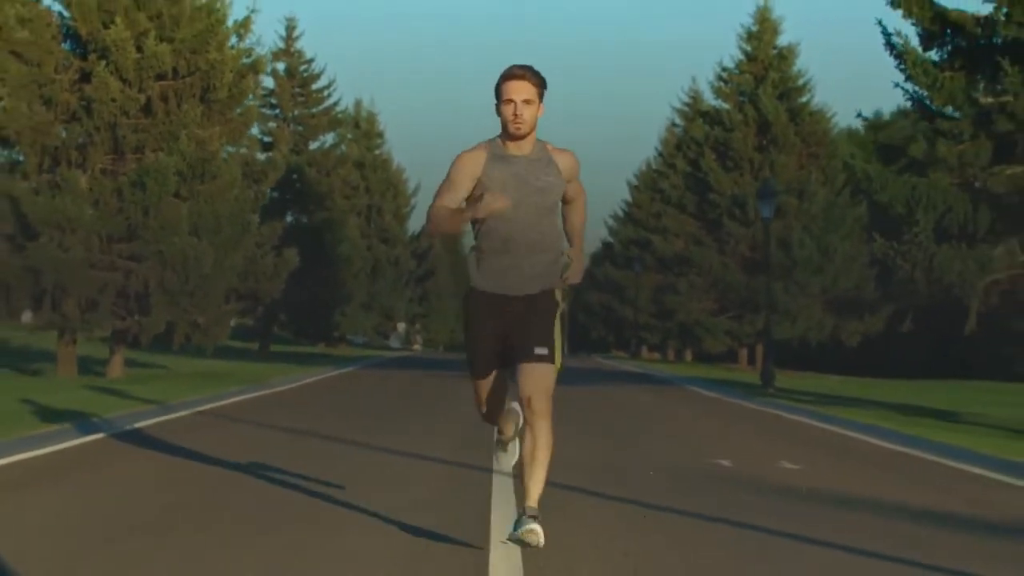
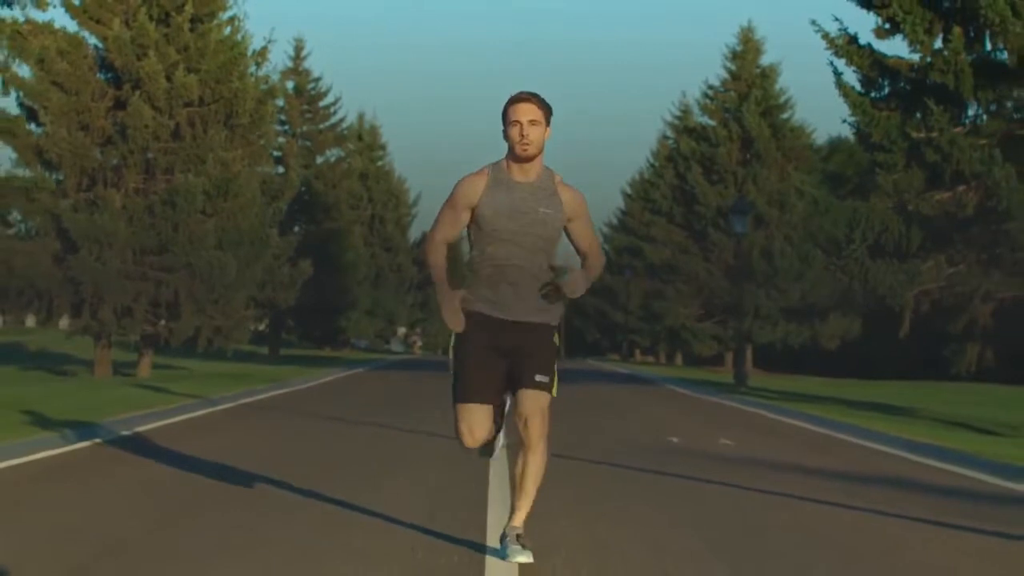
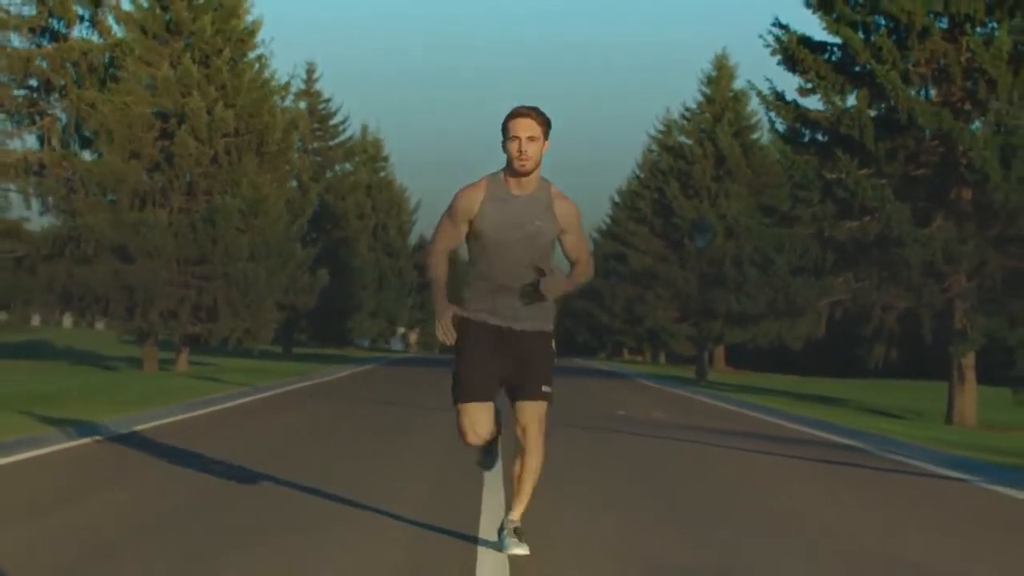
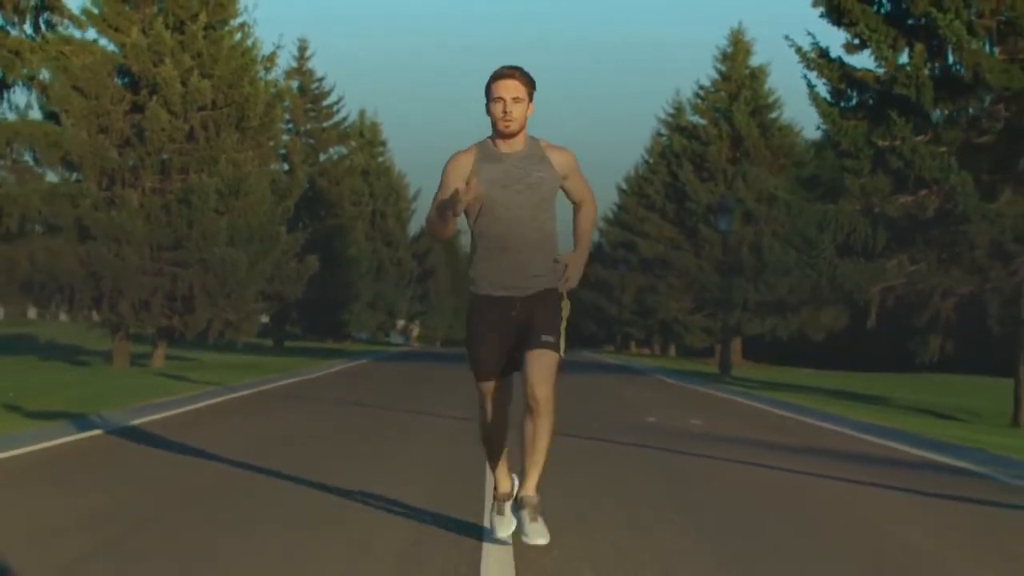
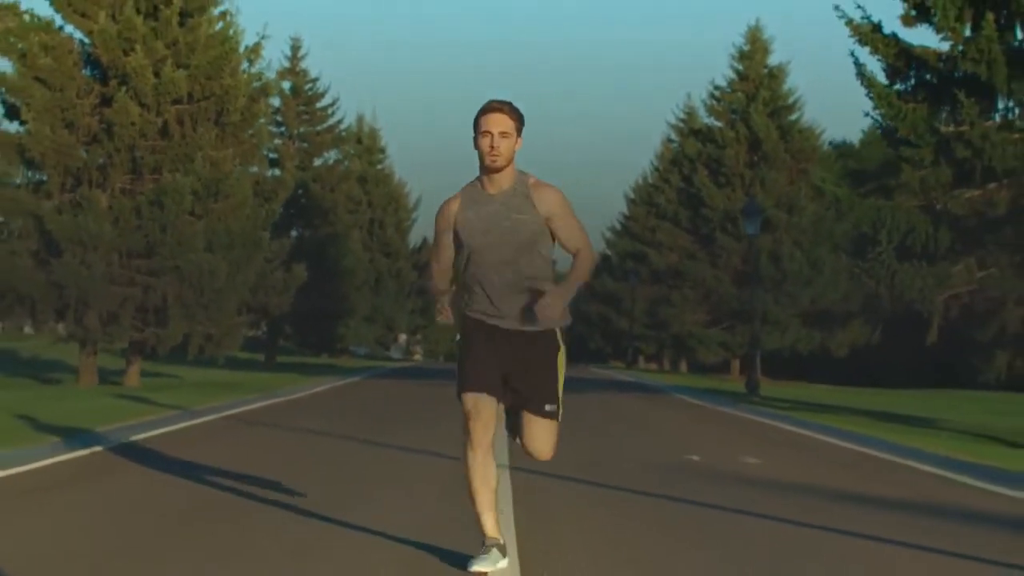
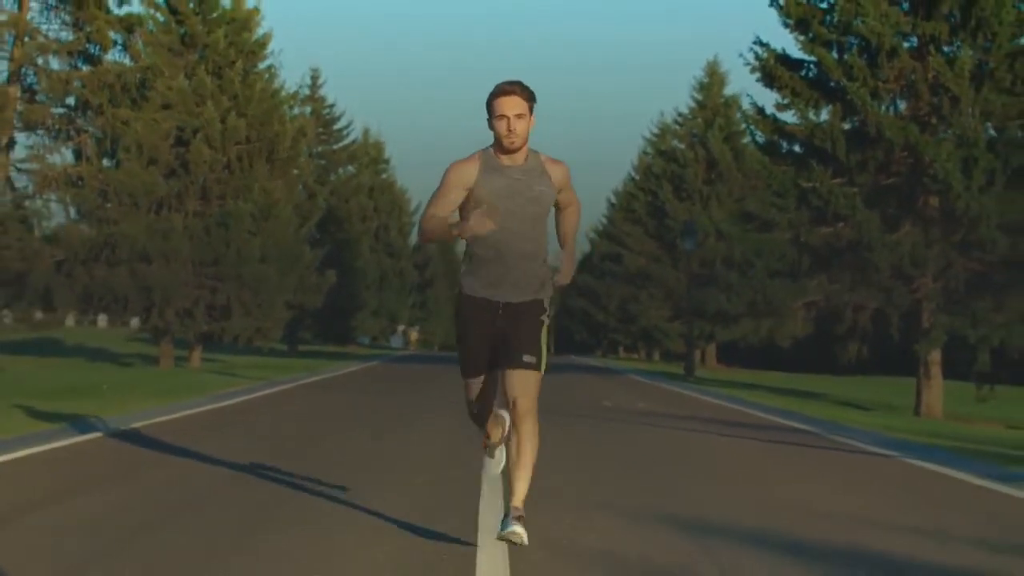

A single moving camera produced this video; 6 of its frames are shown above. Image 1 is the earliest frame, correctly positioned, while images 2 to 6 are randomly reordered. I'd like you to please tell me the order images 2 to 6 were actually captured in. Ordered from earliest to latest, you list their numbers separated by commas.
5, 2, 4, 3, 6
